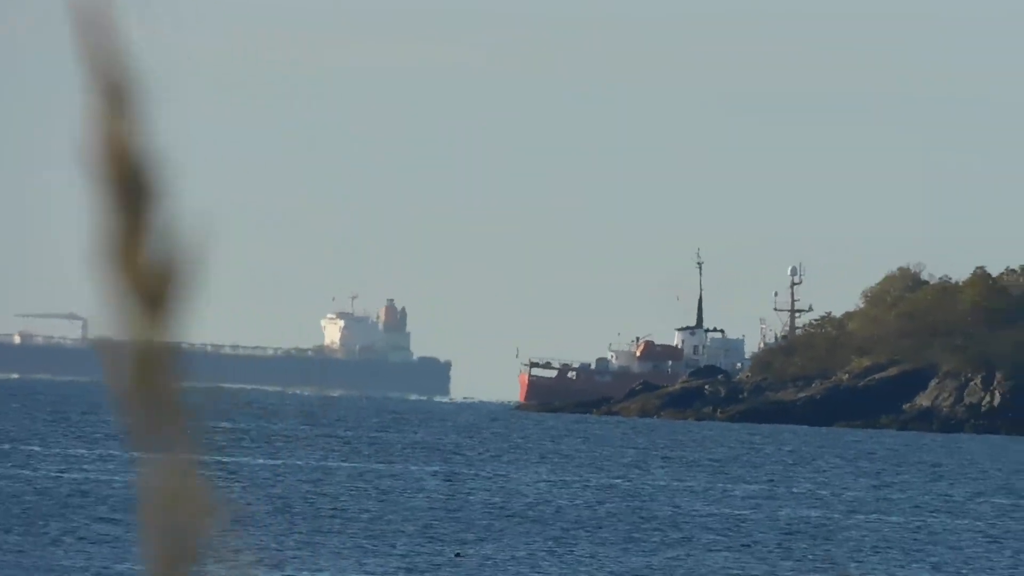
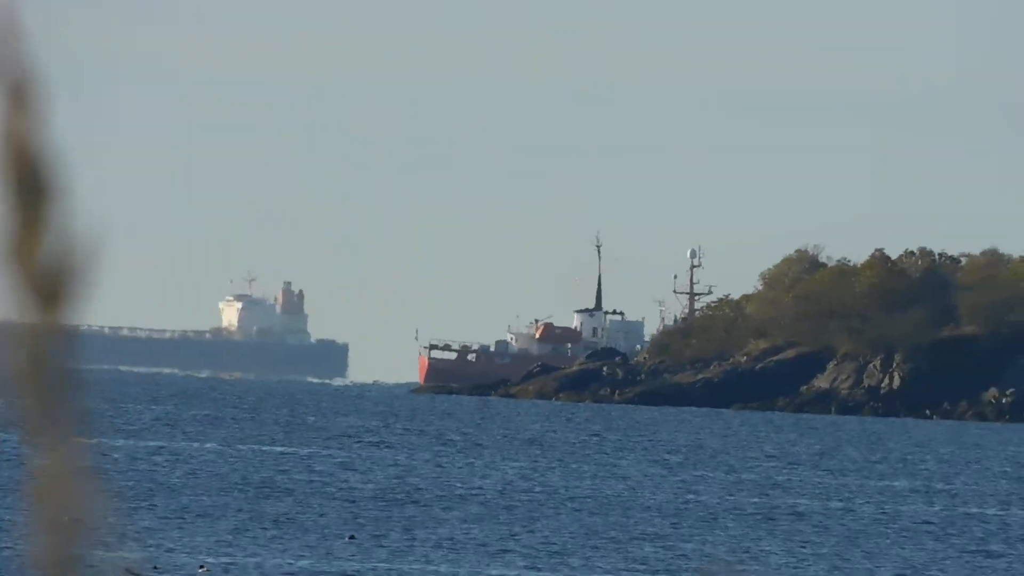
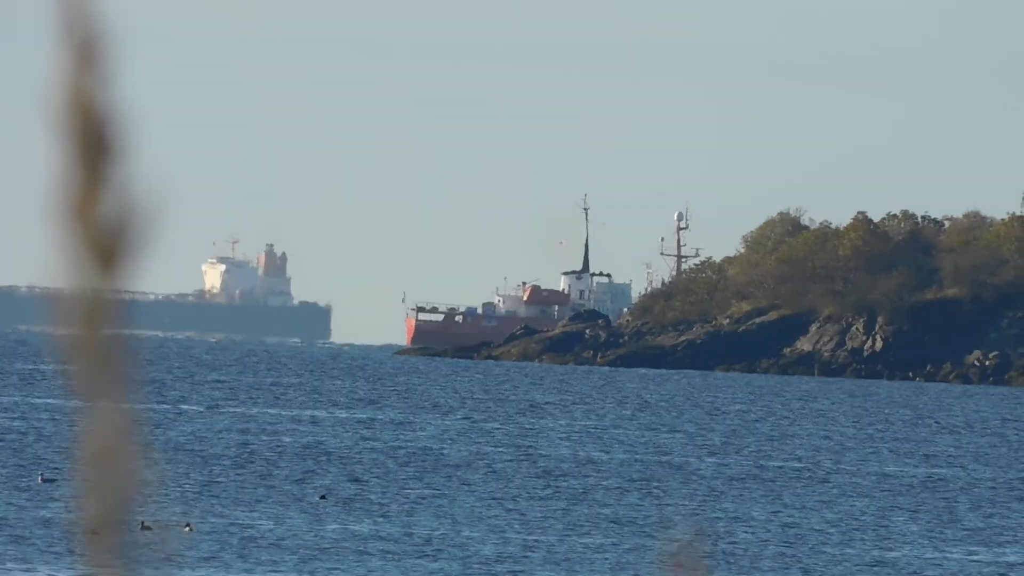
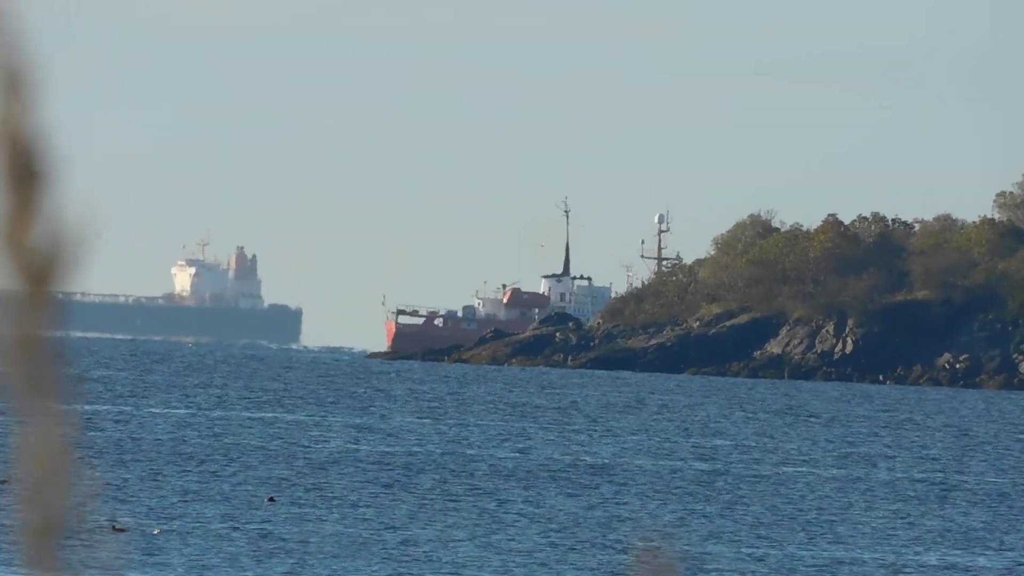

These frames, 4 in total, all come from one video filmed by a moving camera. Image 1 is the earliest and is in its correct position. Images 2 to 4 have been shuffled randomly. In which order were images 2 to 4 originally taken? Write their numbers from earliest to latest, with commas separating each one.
2, 3, 4
